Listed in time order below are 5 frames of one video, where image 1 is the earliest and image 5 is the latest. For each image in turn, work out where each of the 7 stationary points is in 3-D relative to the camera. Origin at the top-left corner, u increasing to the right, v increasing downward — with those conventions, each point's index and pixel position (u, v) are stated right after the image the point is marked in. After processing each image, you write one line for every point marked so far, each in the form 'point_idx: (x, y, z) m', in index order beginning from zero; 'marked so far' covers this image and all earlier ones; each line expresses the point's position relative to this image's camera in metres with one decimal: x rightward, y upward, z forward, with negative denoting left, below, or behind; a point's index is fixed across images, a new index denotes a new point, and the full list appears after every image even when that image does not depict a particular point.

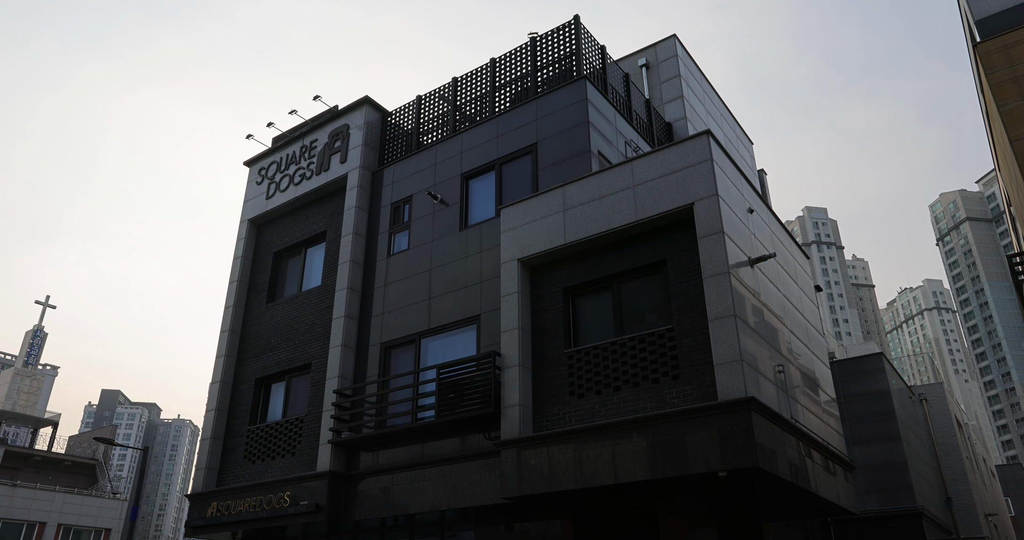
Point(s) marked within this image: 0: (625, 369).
0: (+2.0, -1.7, +12.5) m
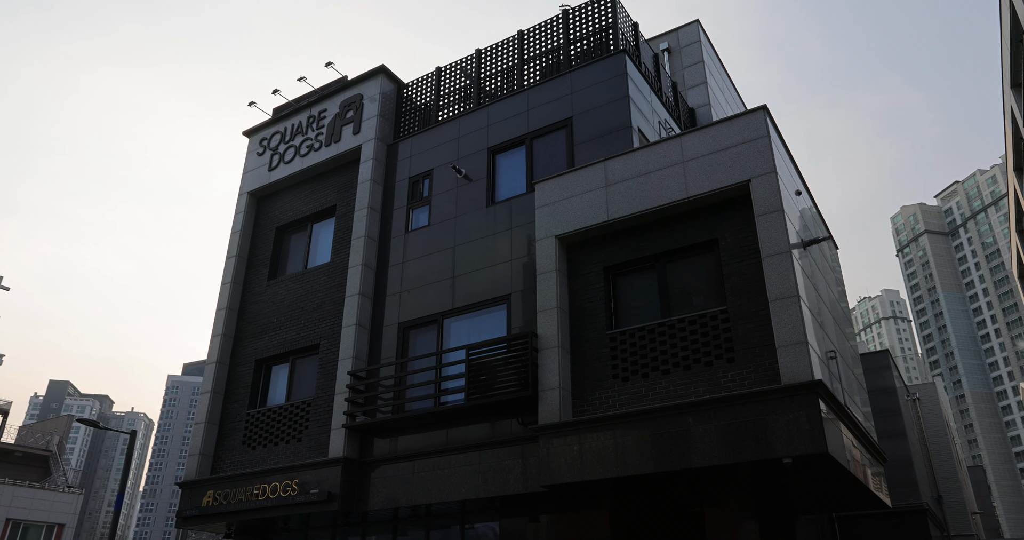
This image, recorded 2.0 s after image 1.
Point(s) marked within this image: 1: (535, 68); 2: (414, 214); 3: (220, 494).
0: (+2.7, -1.4, +11.9) m
1: (+0.6, +4.9, +16.9) m
2: (-2.4, +1.4, +17.0) m
3: (-6.7, -5.1, +16.0) m
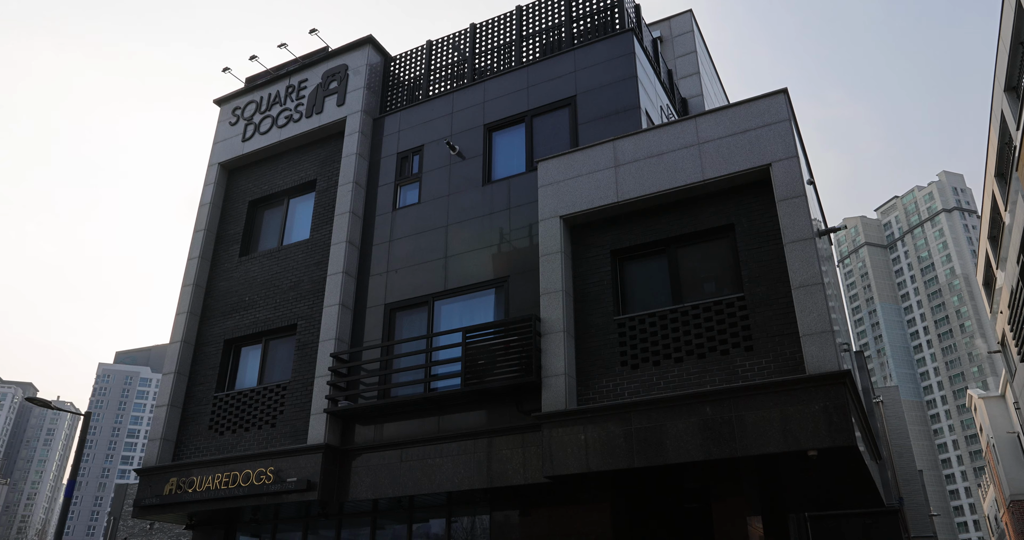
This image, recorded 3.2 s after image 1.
0: (+2.8, -1.1, +11.4) m
1: (+0.5, +5.2, +16.2) m
2: (-2.6, +1.8, +16.2) m
3: (-7.0, -4.5, +14.8) m
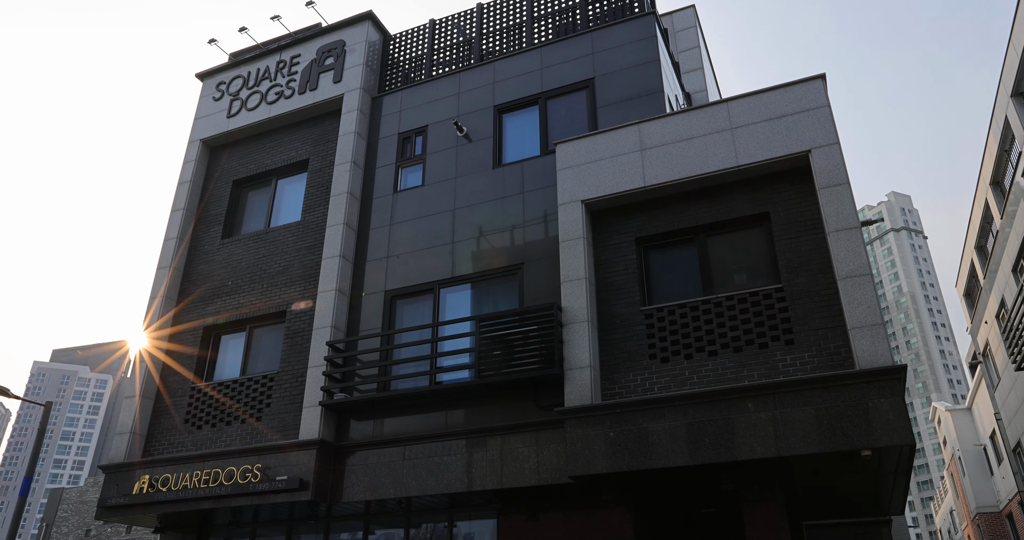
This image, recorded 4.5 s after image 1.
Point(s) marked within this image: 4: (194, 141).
0: (+3.2, -0.9, +10.7) m
1: (+0.8, +5.4, +15.5) m
2: (-2.4, +2.1, +15.3) m
3: (-6.9, -4.1, +13.6) m
4: (-8.1, +3.3, +17.8) m
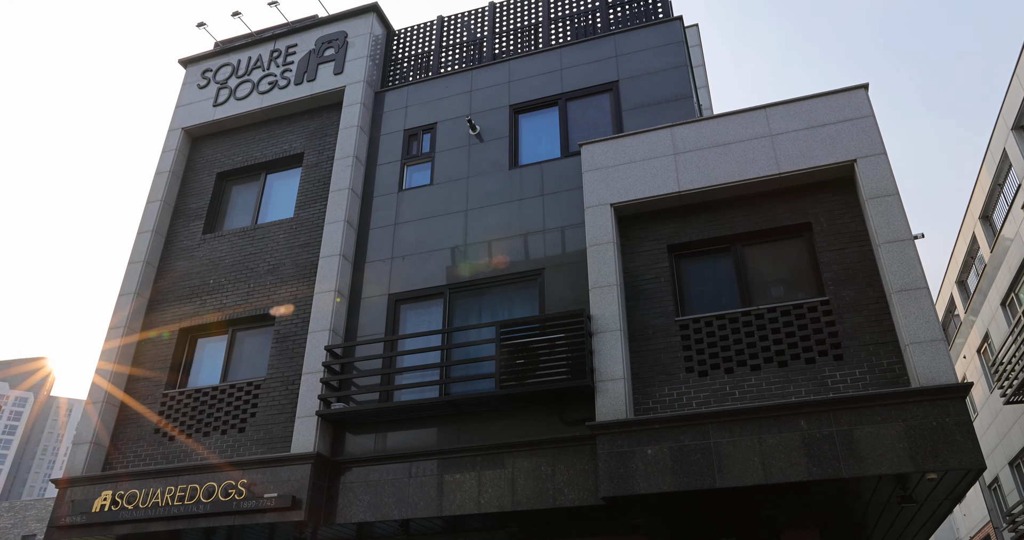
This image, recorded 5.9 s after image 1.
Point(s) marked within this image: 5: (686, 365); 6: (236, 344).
0: (+3.6, -1.1, +10.1) m
1: (+1.1, +5.2, +15.0) m
2: (-2.1, +2.0, +14.4) m
3: (-6.7, -3.9, +12.1) m
4: (-8.0, +3.3, +16.5) m
5: (+2.5, -1.4, +10.3) m
6: (-5.4, -1.5, +13.7) m
